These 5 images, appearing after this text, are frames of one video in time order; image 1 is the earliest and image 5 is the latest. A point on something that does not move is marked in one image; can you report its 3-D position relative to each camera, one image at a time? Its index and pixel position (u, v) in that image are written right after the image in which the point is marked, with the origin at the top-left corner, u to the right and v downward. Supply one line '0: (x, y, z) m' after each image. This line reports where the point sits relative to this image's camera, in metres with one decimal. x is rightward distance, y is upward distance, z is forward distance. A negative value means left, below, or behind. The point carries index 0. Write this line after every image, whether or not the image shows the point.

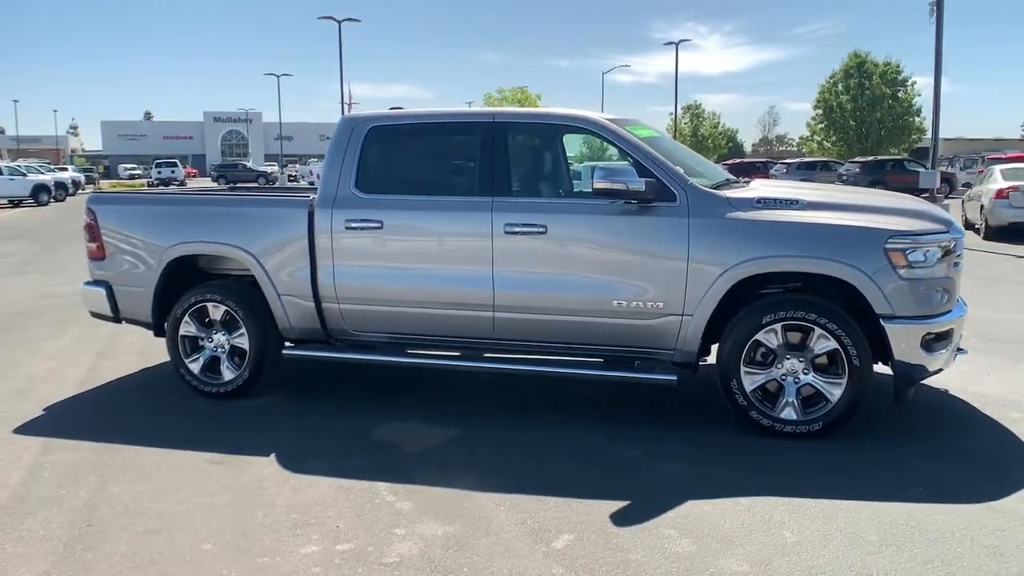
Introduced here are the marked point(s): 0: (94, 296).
0: (-3.2, -0.1, +6.4) m
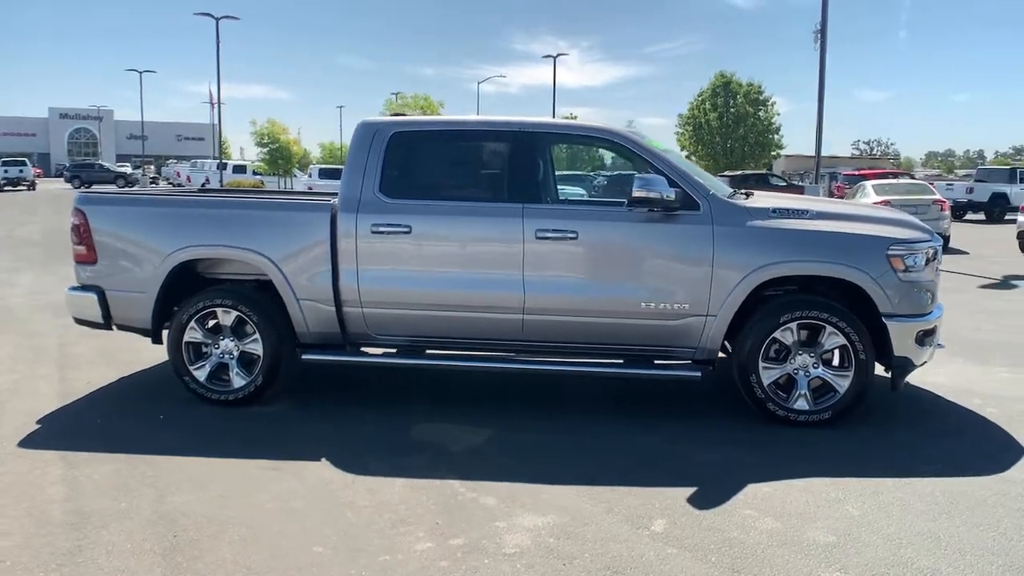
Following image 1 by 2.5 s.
0: (-3.1, -0.1, +6.1) m
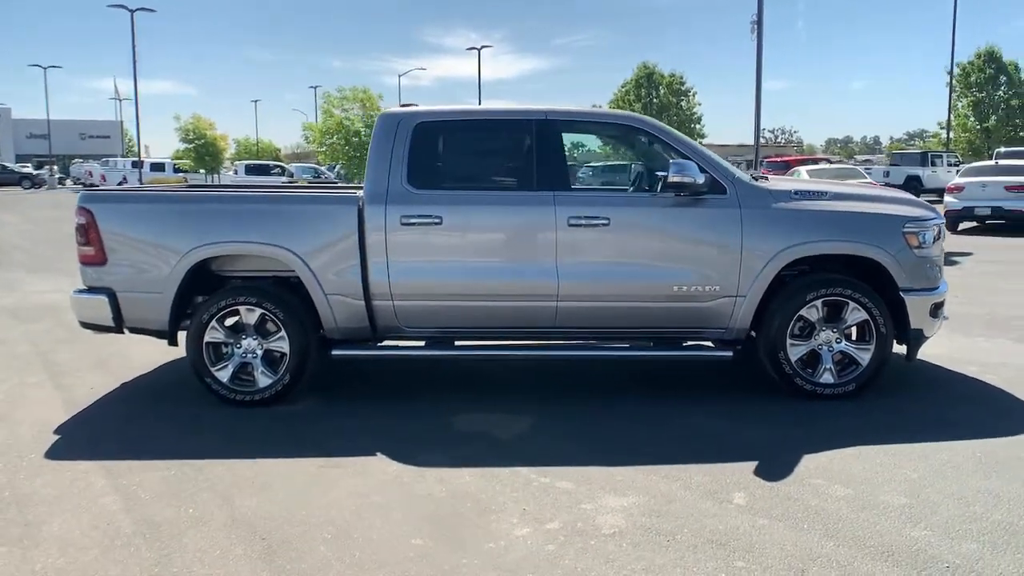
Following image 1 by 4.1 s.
0: (-2.9, -0.1, +5.8) m
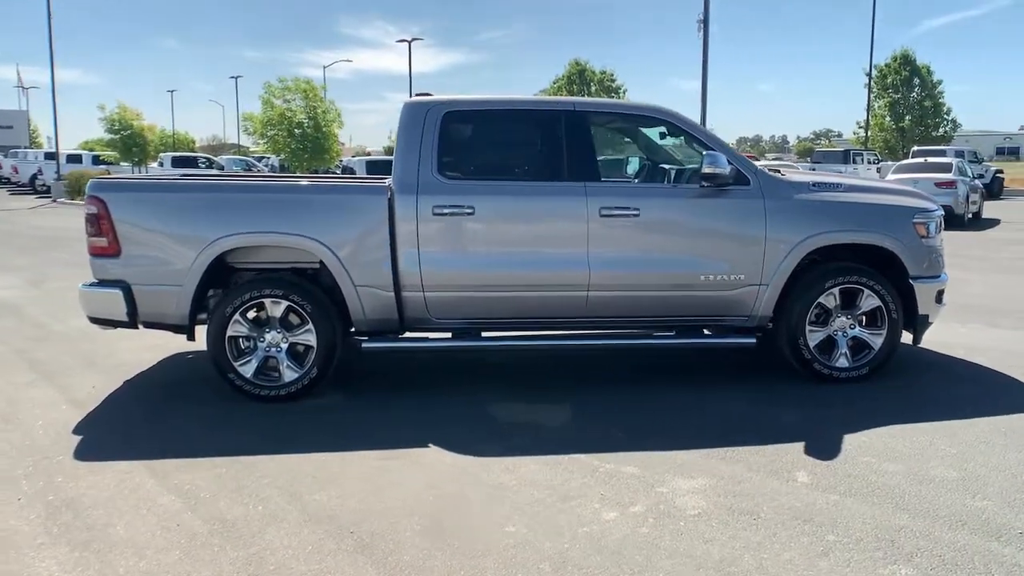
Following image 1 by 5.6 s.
0: (-2.7, -0.1, +5.5) m
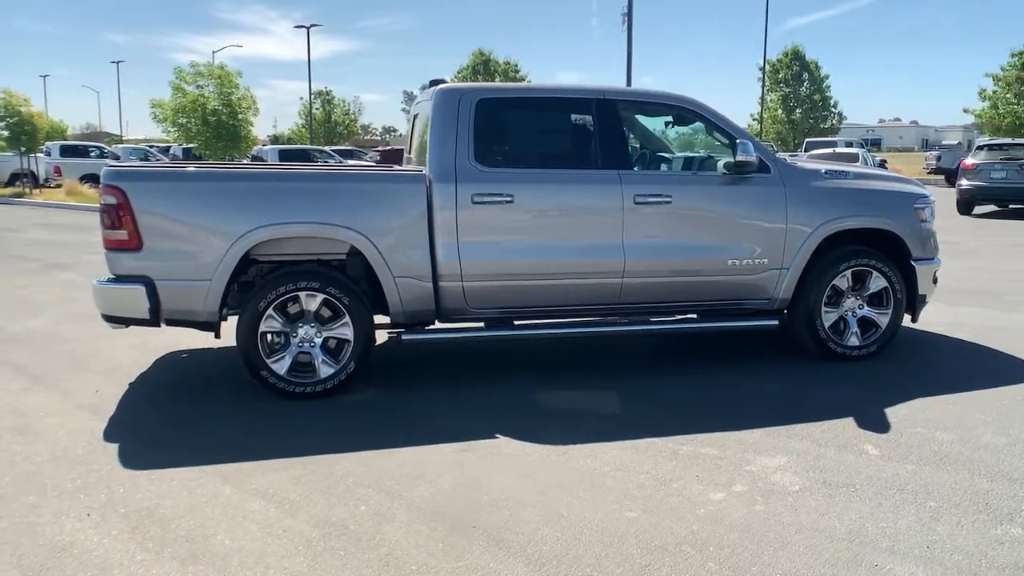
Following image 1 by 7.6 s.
0: (-2.4, 0.0, +5.2) m
